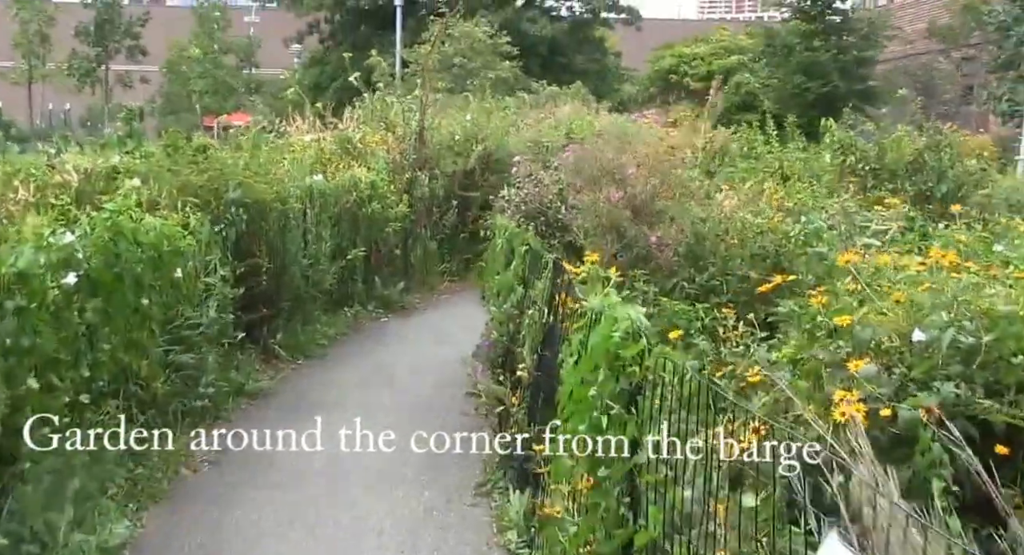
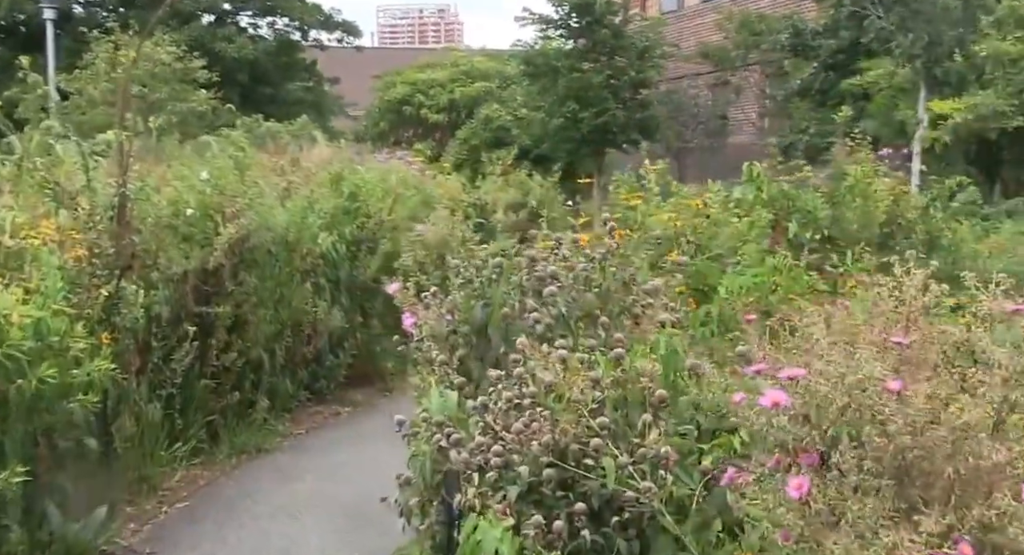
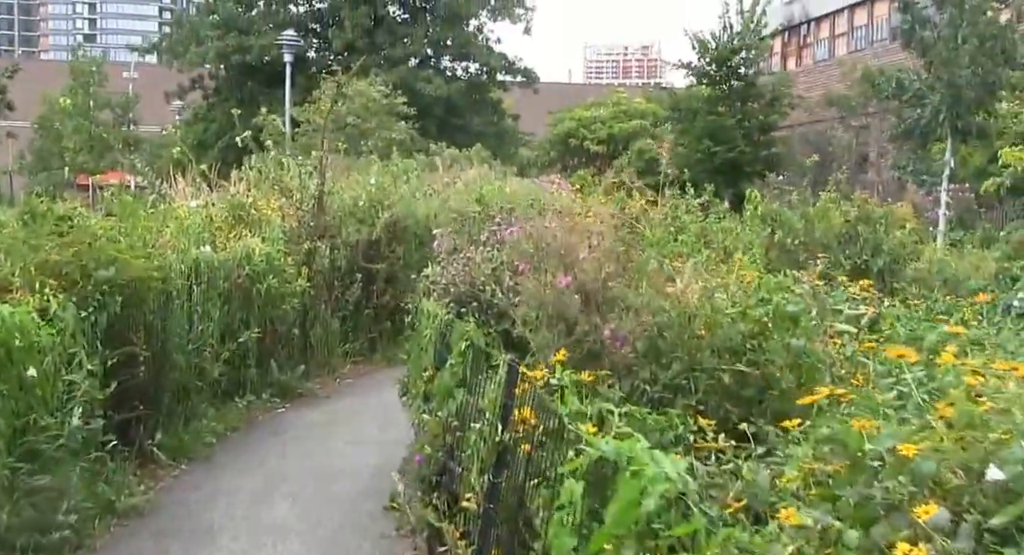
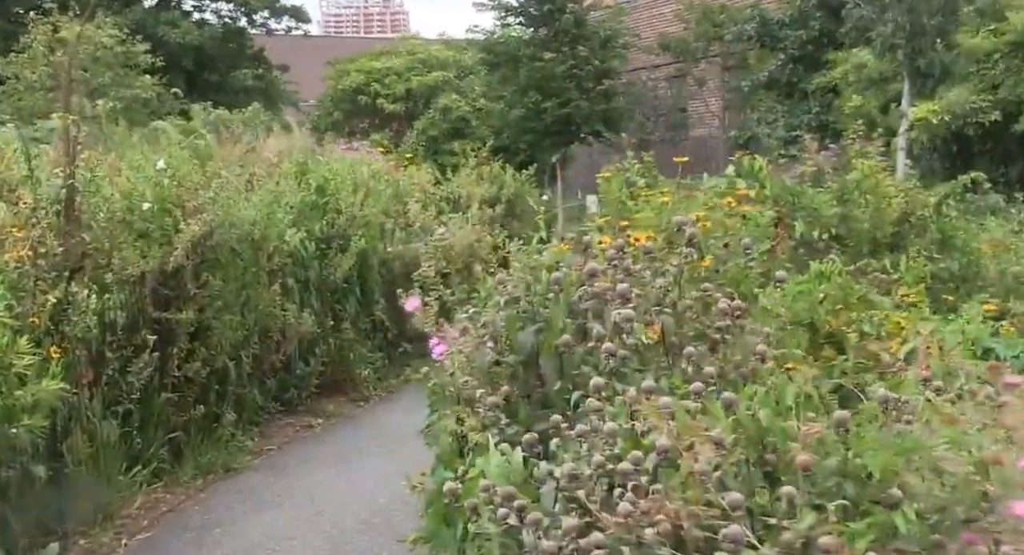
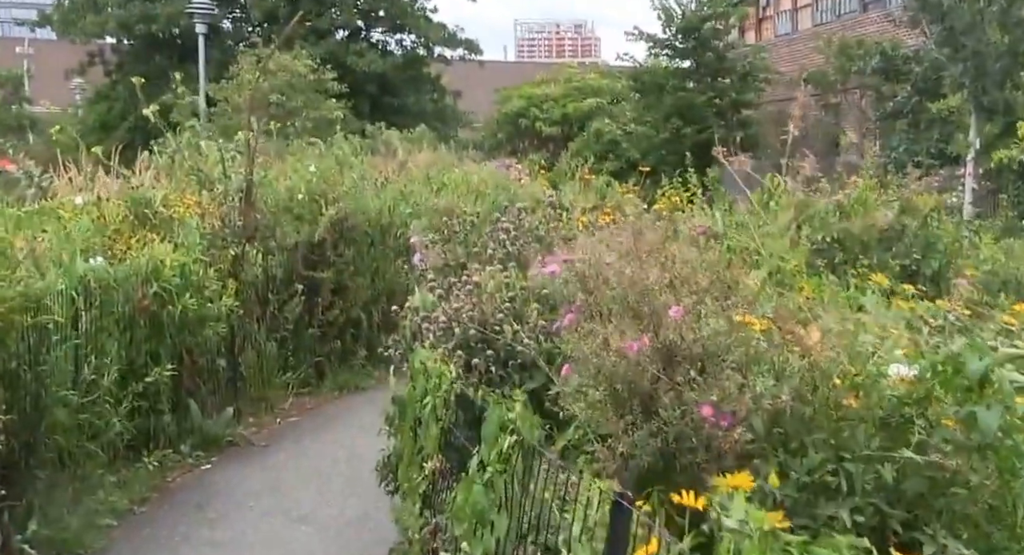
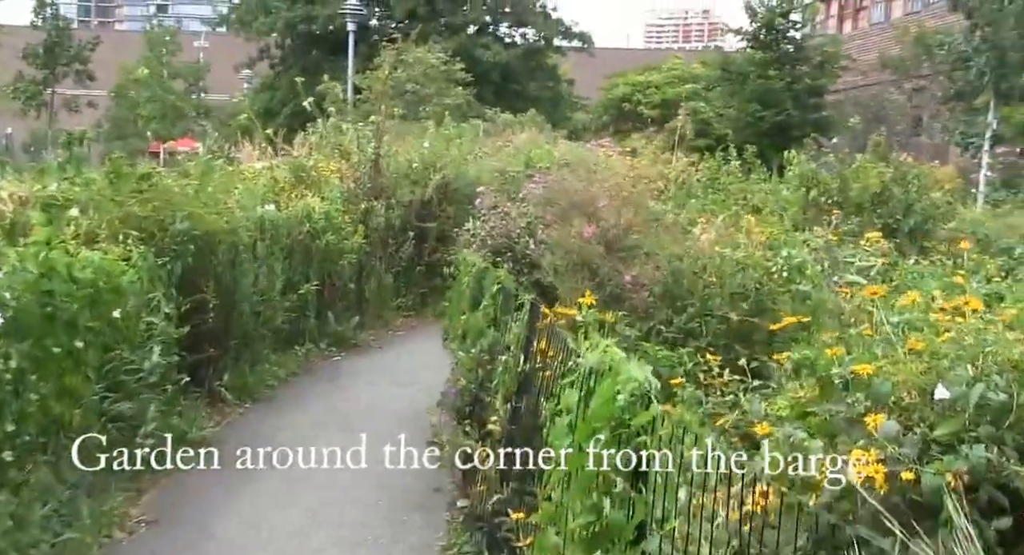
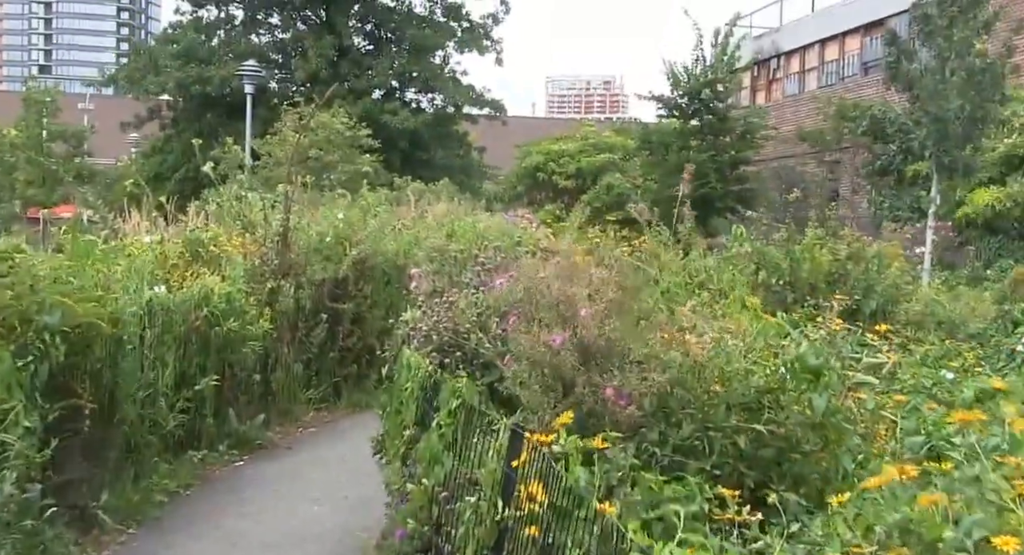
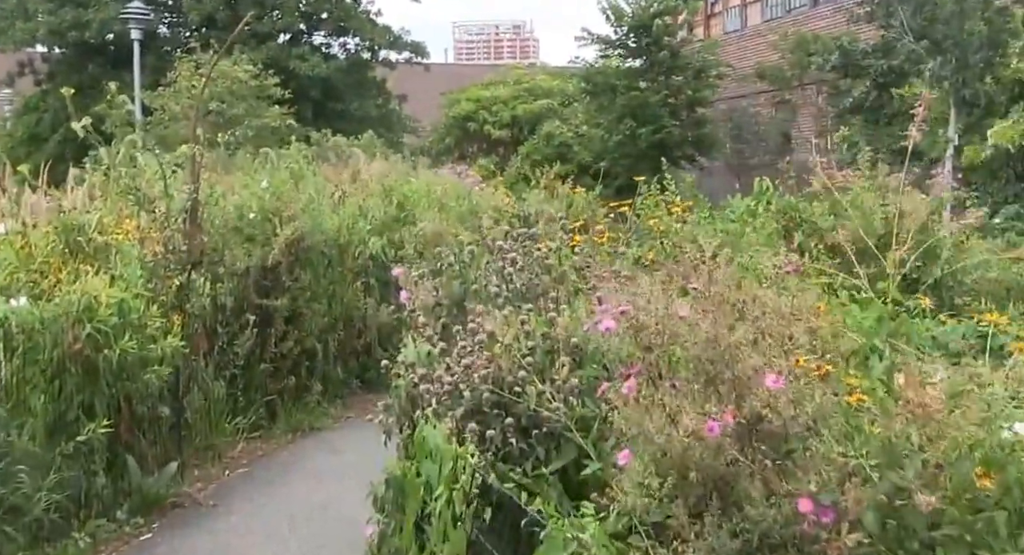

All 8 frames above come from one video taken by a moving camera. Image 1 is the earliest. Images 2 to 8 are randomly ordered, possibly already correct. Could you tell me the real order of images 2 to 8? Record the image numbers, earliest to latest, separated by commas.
6, 3, 7, 5, 8, 2, 4
